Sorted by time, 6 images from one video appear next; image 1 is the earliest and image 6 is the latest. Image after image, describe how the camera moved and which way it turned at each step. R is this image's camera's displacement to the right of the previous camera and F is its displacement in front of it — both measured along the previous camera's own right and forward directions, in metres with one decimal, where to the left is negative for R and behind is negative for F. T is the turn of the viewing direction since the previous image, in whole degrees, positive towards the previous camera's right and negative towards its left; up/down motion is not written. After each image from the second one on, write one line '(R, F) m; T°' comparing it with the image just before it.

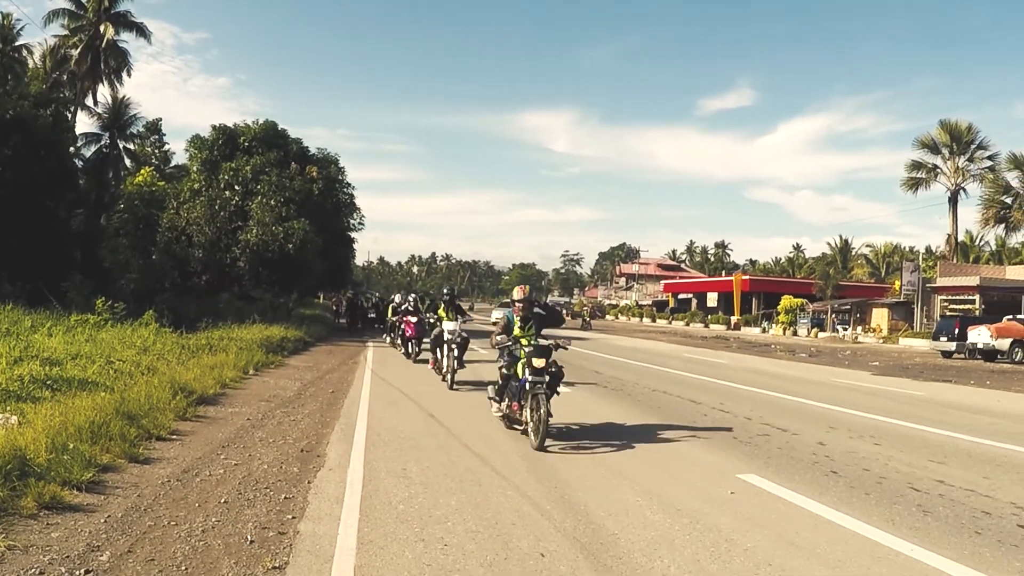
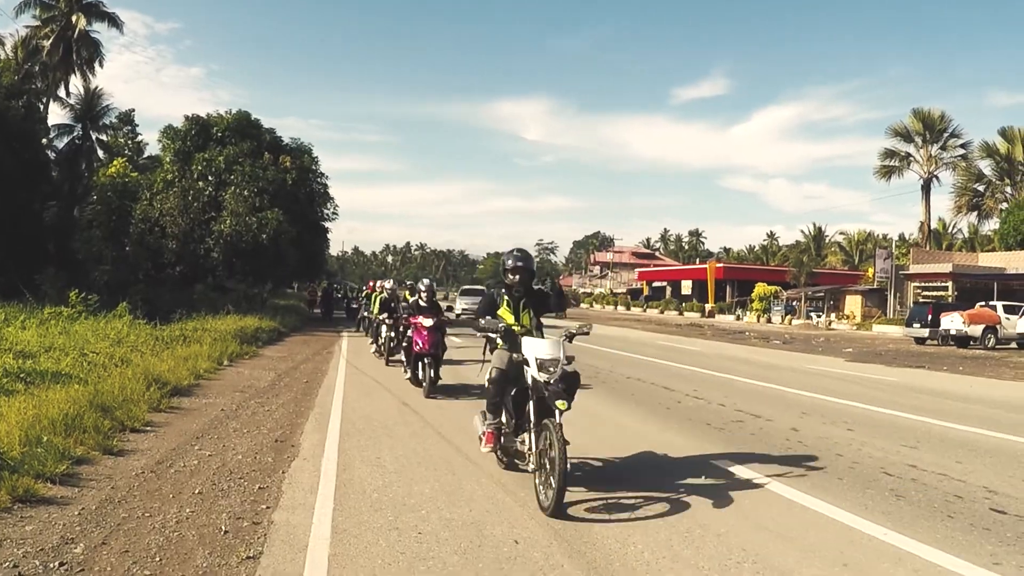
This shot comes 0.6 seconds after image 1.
(-0.7, +0.4) m; +3°
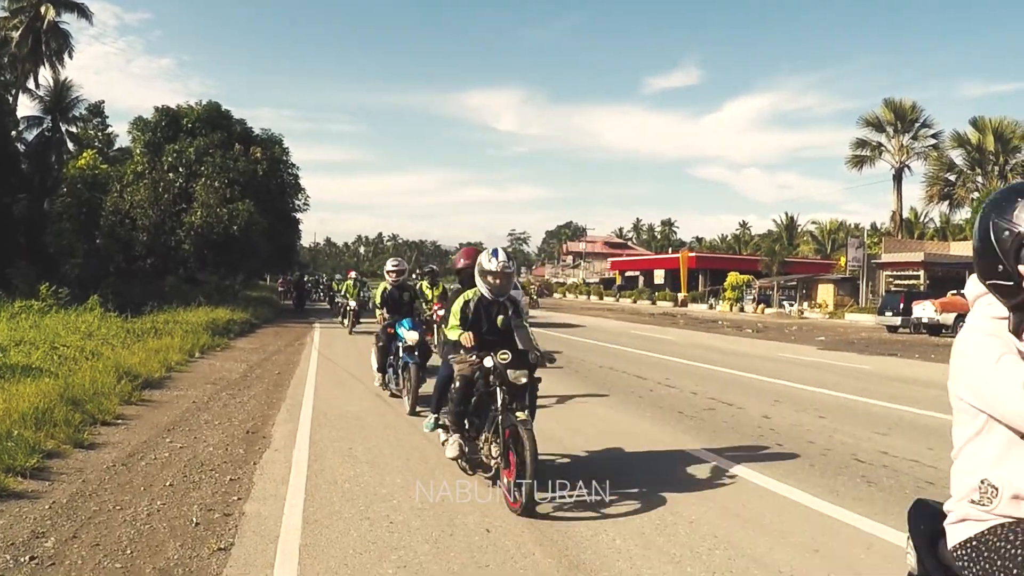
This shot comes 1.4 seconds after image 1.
(+0.6, 0.0) m; +1°
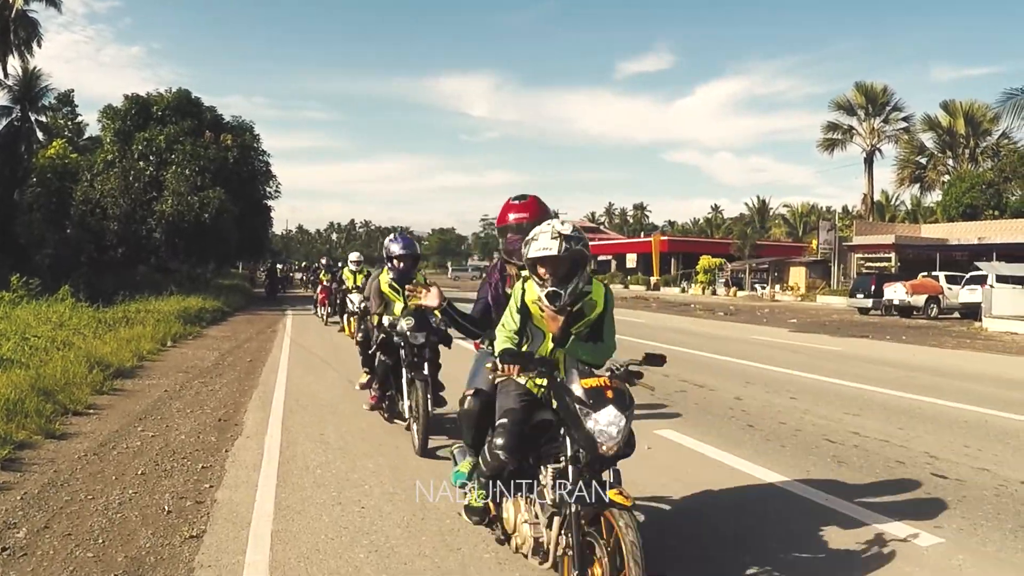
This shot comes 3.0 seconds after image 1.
(+0.8, -0.1) m; +1°
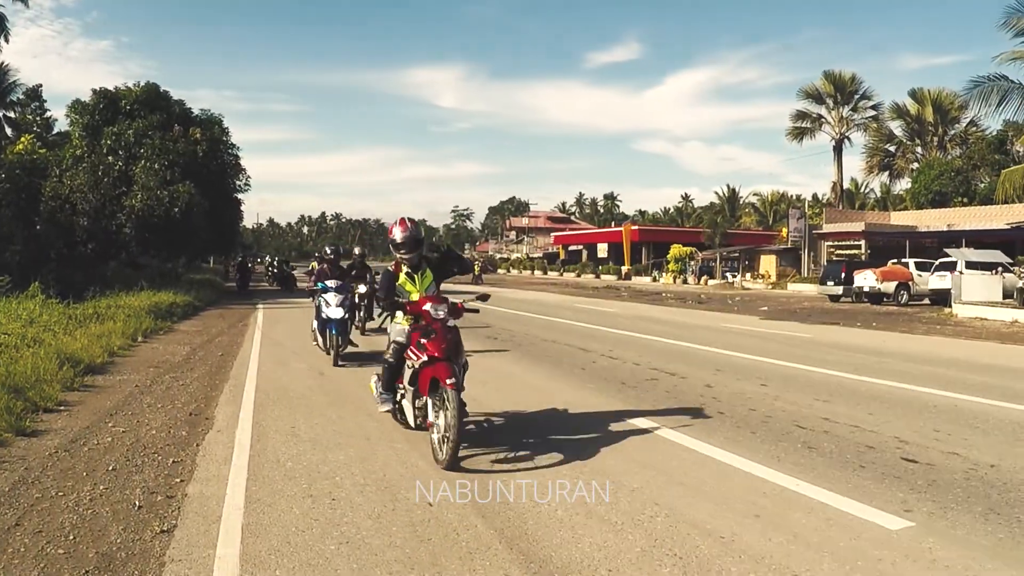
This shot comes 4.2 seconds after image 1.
(+0.6, 0.0) m; +1°
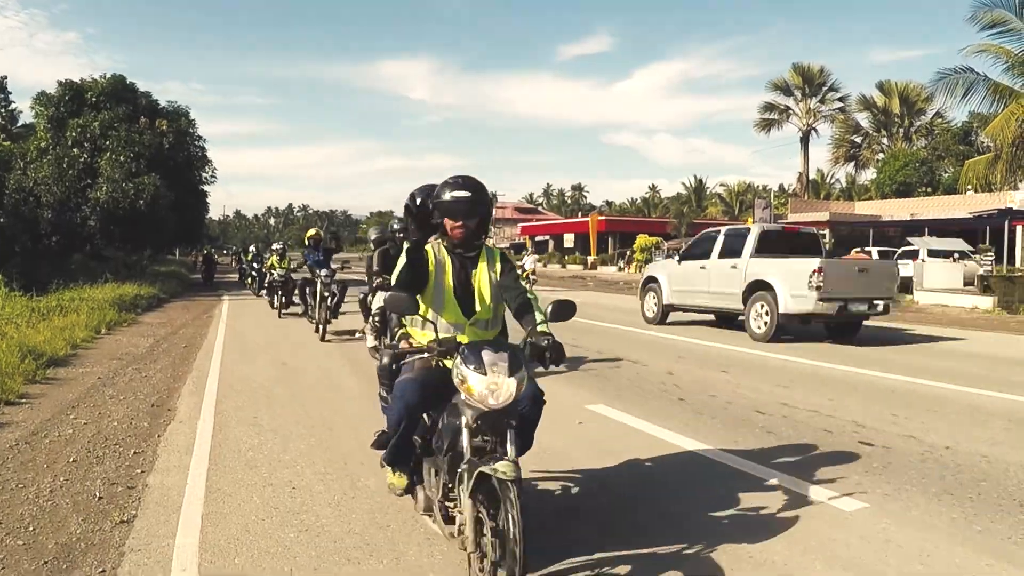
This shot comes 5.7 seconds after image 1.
(+1.0, 0.0) m; +1°
